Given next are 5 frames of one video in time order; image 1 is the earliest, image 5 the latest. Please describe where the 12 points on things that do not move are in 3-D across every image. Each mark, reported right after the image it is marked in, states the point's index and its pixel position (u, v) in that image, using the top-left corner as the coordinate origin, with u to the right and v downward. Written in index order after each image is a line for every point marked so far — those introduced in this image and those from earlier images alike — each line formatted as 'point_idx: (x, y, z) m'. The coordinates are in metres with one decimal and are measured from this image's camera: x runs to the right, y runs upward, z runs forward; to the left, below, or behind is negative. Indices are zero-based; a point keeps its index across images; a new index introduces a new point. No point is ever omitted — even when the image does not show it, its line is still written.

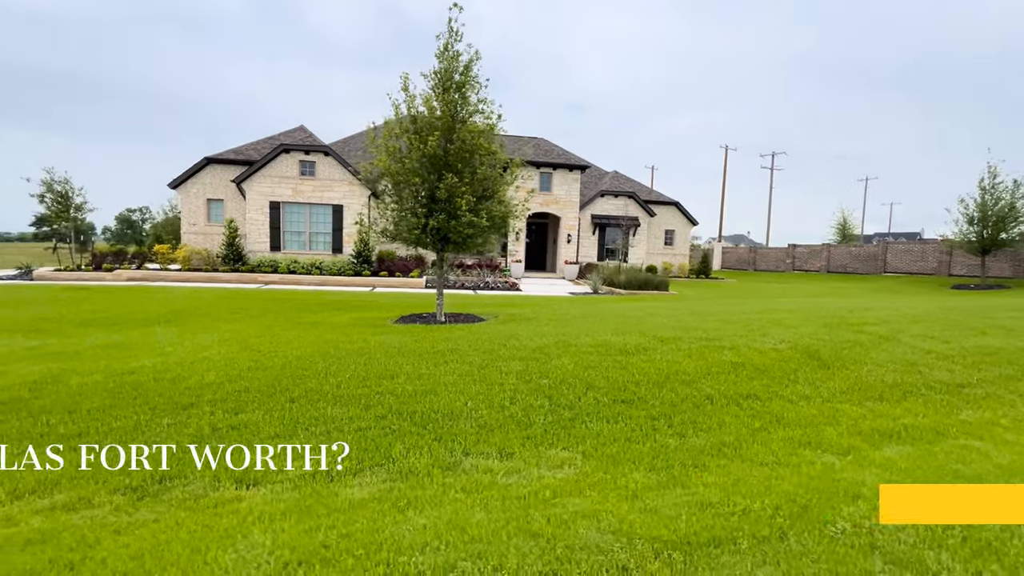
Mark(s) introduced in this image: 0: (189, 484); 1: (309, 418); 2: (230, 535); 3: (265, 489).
0: (-2.6, -1.5, +3.8) m
1: (-2.0, -1.3, +4.8) m
2: (-1.7, -1.5, +3.0) m
3: (-1.9, -1.5, +3.7) m
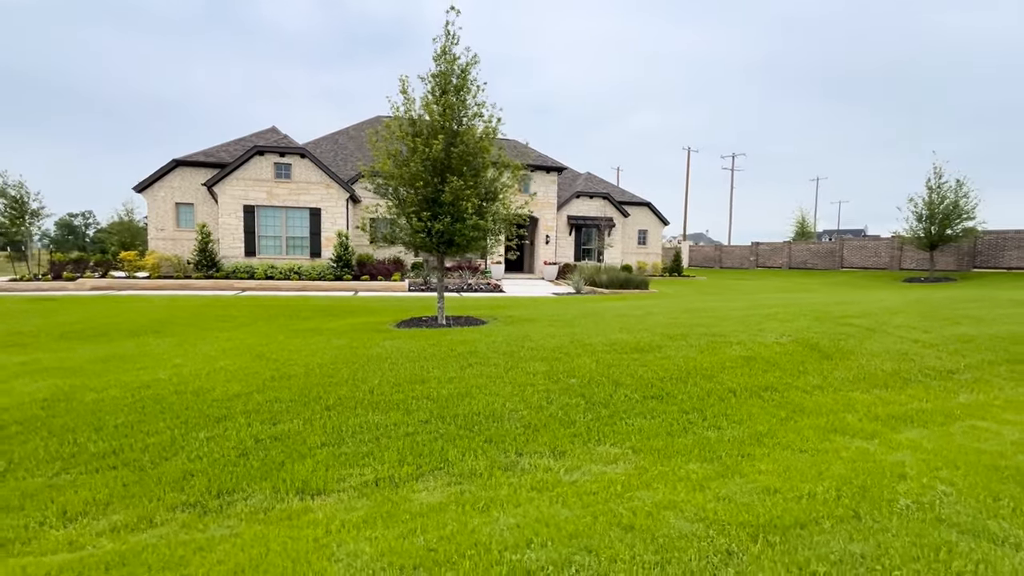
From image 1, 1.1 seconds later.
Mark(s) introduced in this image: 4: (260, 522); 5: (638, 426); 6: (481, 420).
0: (-2.0, -1.6, +3.7) m
1: (-1.6, -1.4, +4.7) m
2: (-1.2, -1.6, +3.0) m
3: (-1.4, -1.6, +3.7) m
4: (-1.8, -1.6, +3.3) m
5: (+1.3, -1.4, +4.9) m
6: (-0.3, -1.4, +4.9) m
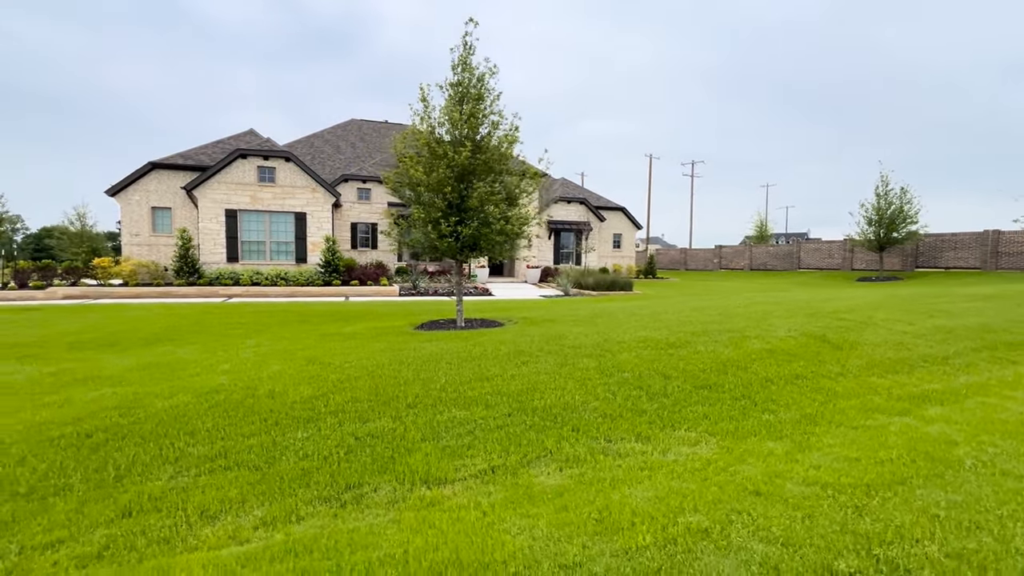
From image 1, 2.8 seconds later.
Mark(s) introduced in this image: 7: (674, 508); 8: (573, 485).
0: (-1.1, -1.6, +3.9) m
1: (-0.7, -1.4, +5.0) m
2: (-0.2, -1.6, +3.2) m
3: (-0.4, -1.6, +3.9) m
4: (-0.8, -1.6, +3.5) m
5: (+2.1, -1.4, +5.3) m
6: (+0.5, -1.4, +5.2) m
7: (+1.1, -1.5, +3.2) m
8: (+0.5, -1.6, +3.8) m
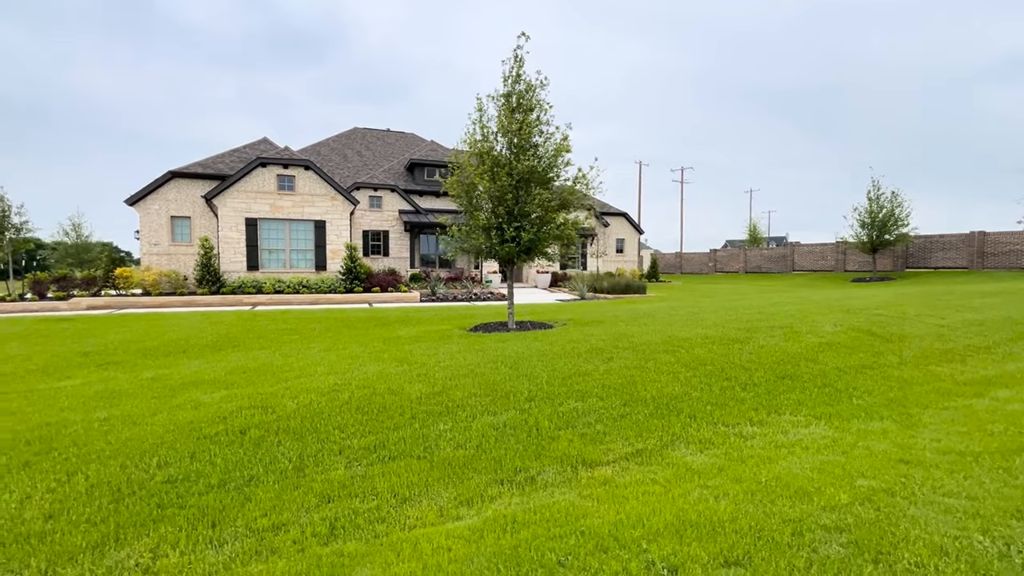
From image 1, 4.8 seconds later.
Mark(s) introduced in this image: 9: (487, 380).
0: (+0.3, -1.6, +4.2) m
1: (+0.6, -1.4, +5.3) m
2: (+1.3, -1.5, +3.6) m
3: (+1.0, -1.6, +4.2) m
4: (+0.6, -1.6, +3.9) m
5: (+3.5, -1.3, +5.8) m
6: (+1.9, -1.3, +5.6) m
7: (+2.5, -1.4, +3.6) m
8: (+1.9, -1.5, +4.2) m
9: (-0.3, -1.2, +6.2) m
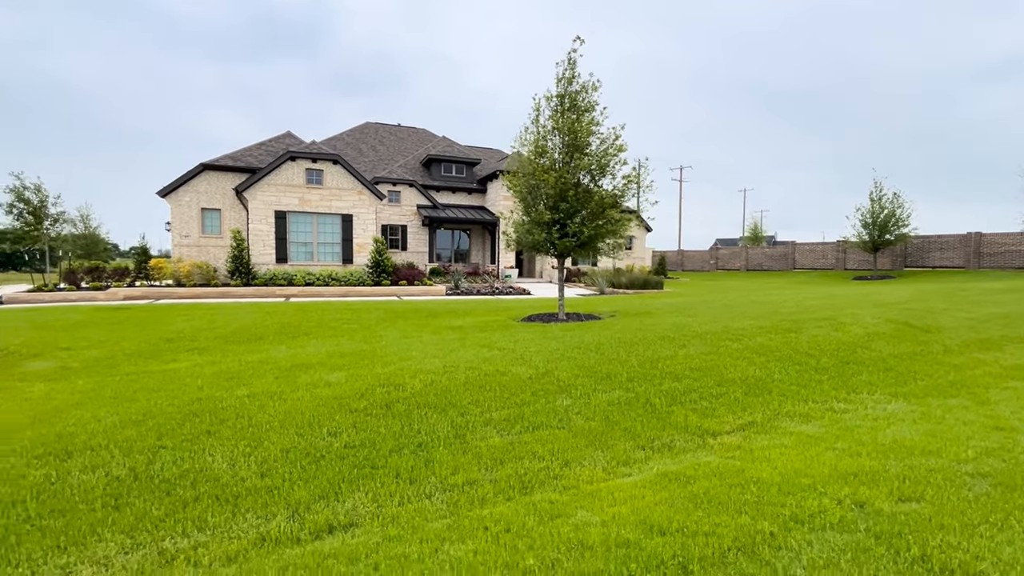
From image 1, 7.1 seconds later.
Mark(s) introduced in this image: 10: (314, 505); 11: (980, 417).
0: (+1.6, -1.5, +4.7) m
1: (+1.9, -1.3, +5.8) m
2: (+2.6, -1.4, +4.1) m
3: (+2.3, -1.5, +4.8) m
4: (+2.0, -1.5, +4.4) m
5: (+4.8, -1.2, +6.4) m
6: (+3.2, -1.2, +6.2) m
7: (+3.8, -1.3, +4.2) m
8: (+3.2, -1.4, +4.7) m
9: (+1.0, -1.0, +6.7) m
10: (-1.5, -1.6, +3.6) m
11: (+4.7, -1.3, +4.8) m
